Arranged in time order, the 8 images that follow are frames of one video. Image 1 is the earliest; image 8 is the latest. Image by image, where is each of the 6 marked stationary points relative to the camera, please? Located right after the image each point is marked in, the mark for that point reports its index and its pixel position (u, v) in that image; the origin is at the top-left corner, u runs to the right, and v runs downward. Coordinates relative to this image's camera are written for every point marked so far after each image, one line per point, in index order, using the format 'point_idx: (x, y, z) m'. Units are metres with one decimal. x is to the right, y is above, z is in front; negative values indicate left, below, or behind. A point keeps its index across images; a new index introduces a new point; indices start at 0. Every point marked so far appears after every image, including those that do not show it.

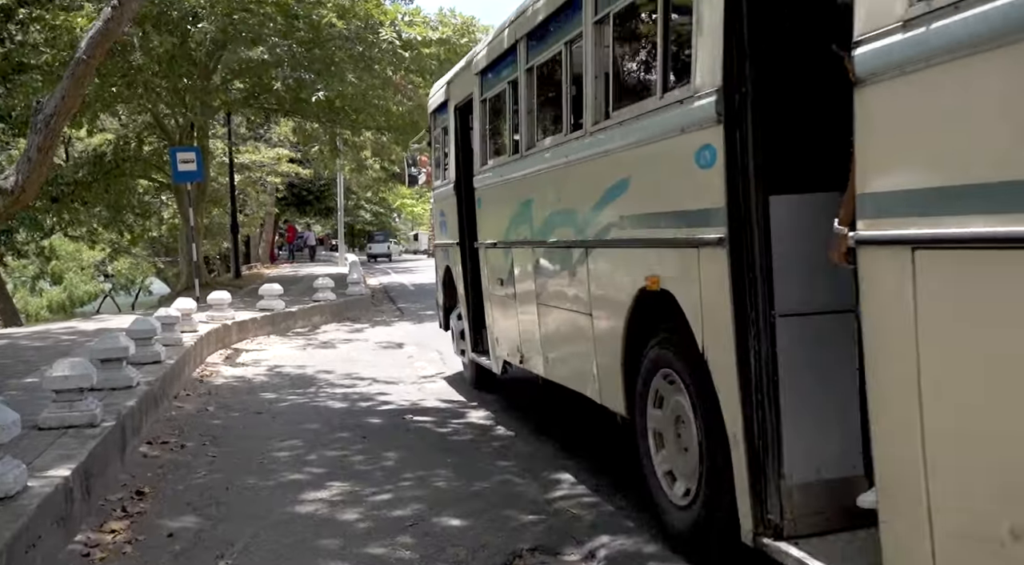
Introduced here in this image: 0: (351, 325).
0: (-1.9, -0.5, +14.2) m
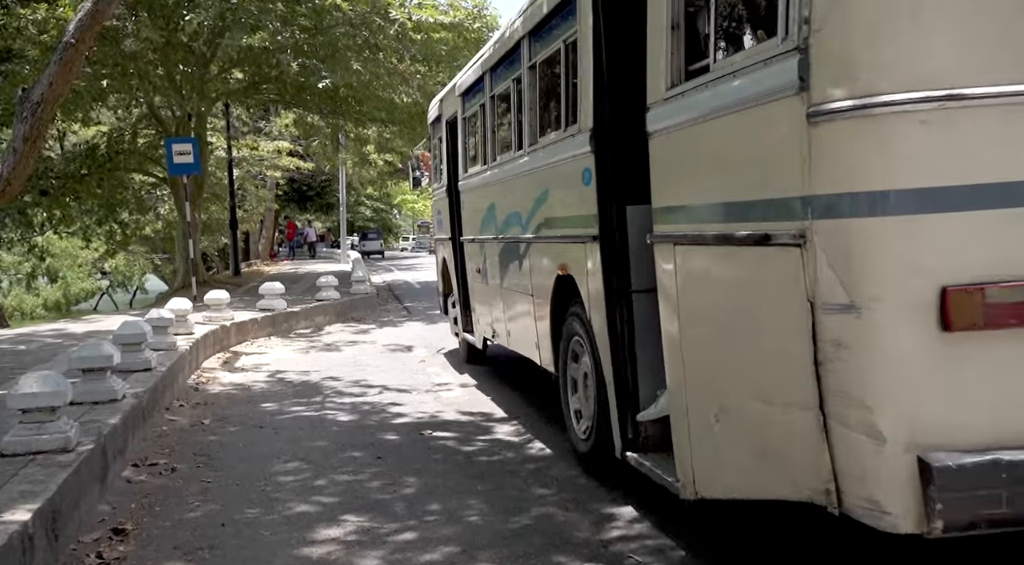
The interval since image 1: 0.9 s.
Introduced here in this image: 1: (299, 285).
0: (-1.8, -0.5, +13.5) m
1: (-3.2, 0.0, +17.4) m
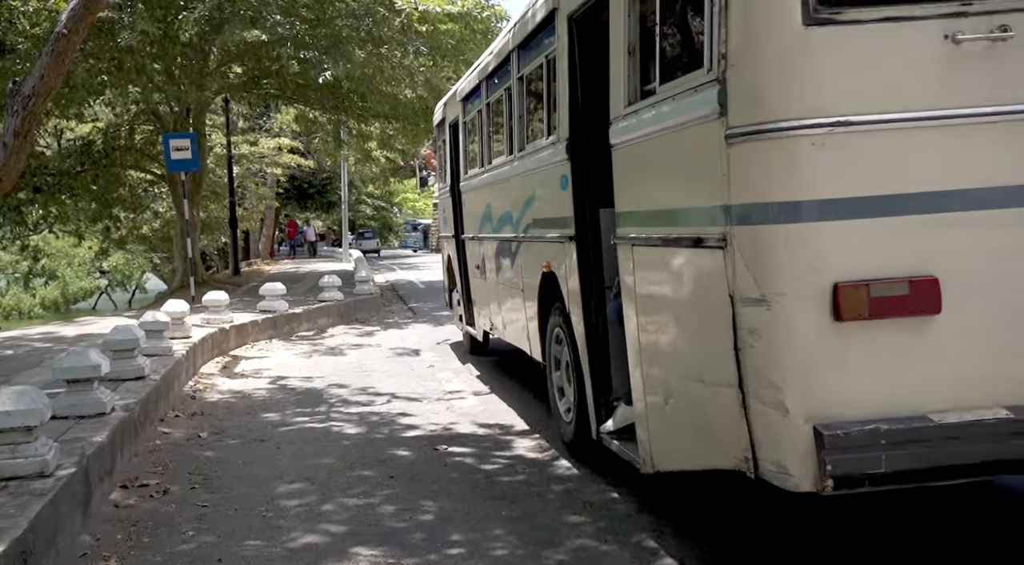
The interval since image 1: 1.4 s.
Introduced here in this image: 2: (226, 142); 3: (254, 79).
0: (-1.7, -0.5, +13.1) m
1: (-3.1, 0.0, +16.9) m
2: (-4.9, +2.4, +19.9) m
3: (-3.8, +3.0, +17.2) m
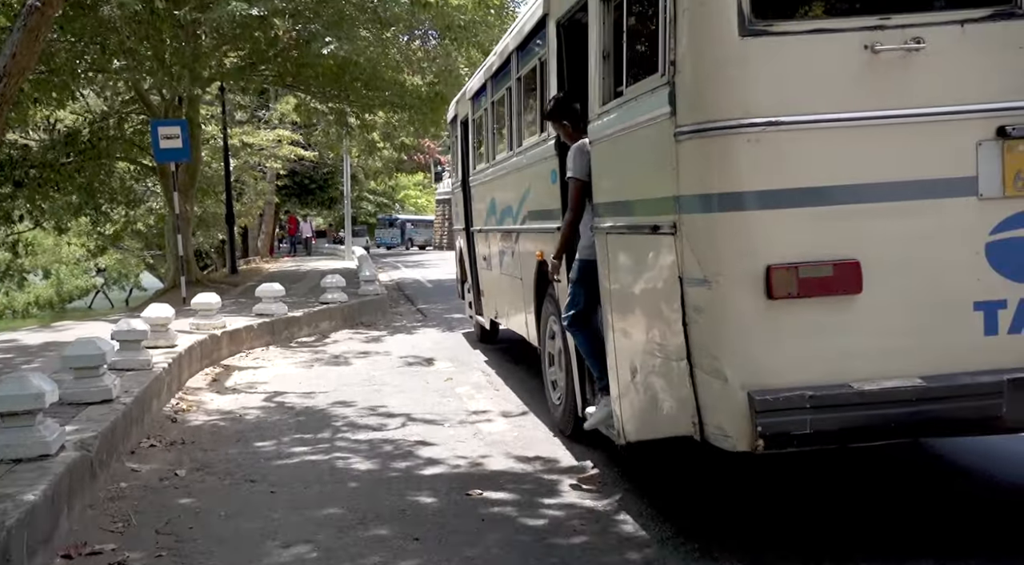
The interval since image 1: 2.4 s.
0: (-1.5, -0.5, +12.0) m
1: (-2.9, 0.0, +15.9) m
2: (-4.7, +2.4, +18.9) m
3: (-3.6, +3.0, +16.1) m
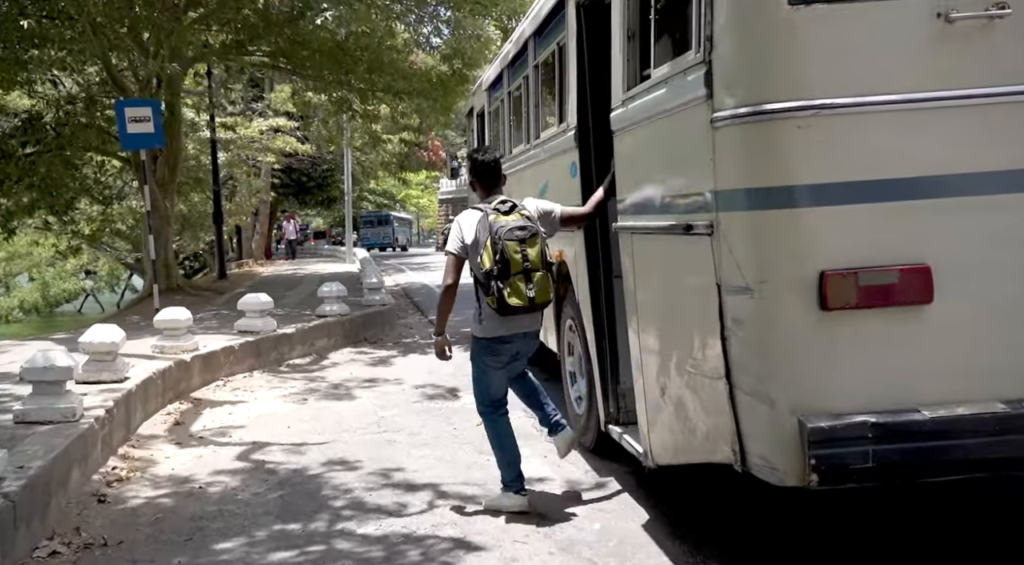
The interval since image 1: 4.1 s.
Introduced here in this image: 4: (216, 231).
0: (-1.2, -0.6, +10.2) m
1: (-2.6, -0.1, +14.1) m
2: (-4.4, +2.3, +17.1) m
3: (-3.3, +2.9, +14.3) m
4: (-4.5, +0.8, +17.8) m
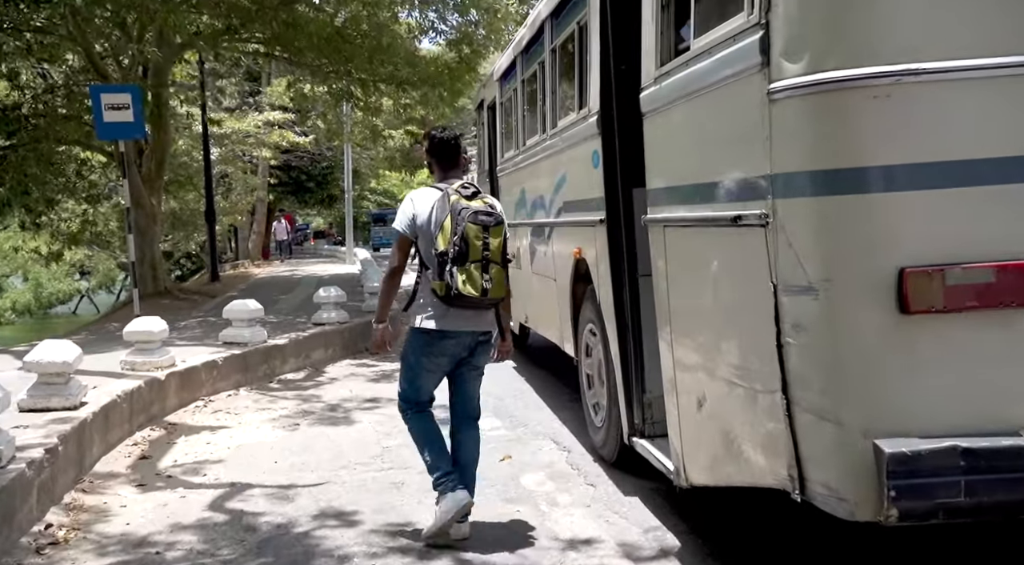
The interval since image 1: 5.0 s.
0: (-1.1, -0.6, +9.2) m
1: (-2.5, -0.1, +13.1) m
2: (-4.3, +2.3, +16.1) m
3: (-3.2, +2.9, +13.3) m
4: (-4.3, +0.8, +16.9) m
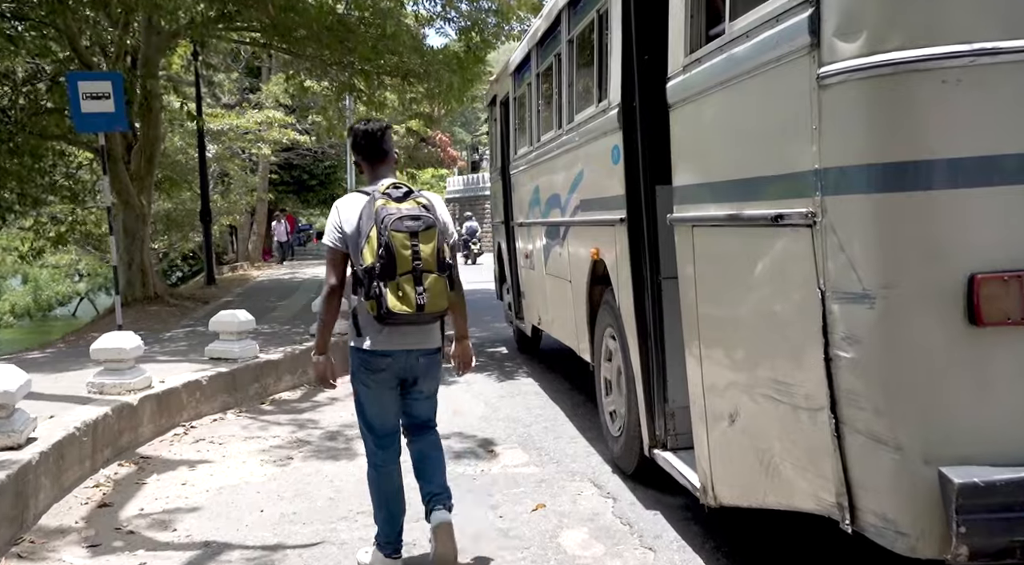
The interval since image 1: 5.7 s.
0: (-1.0, -0.7, +8.4) m
1: (-2.3, -0.2, +12.3) m
2: (-4.1, +2.2, +15.3) m
3: (-3.0, +2.8, +12.5) m
4: (-4.2, +0.7, +16.0) m
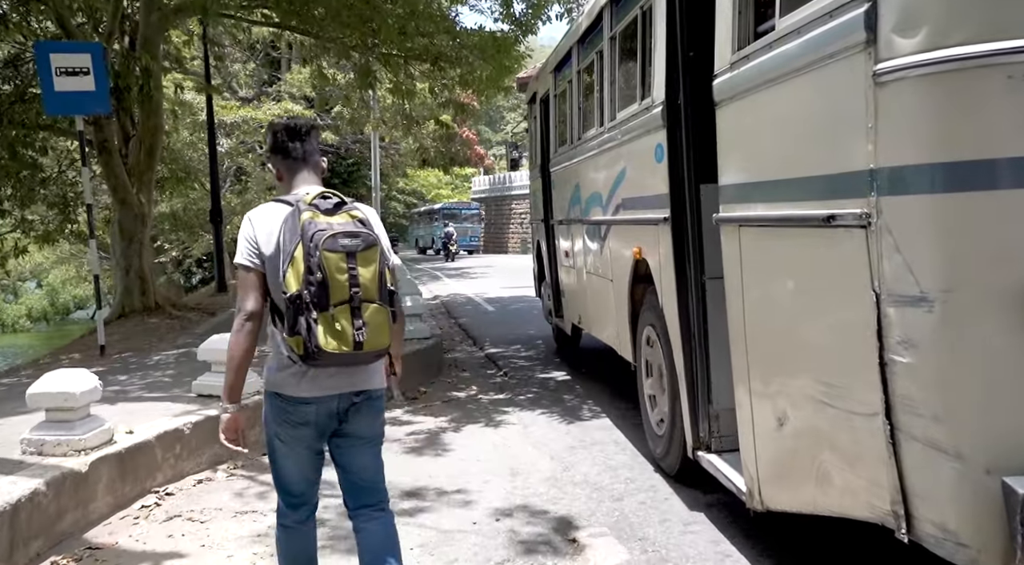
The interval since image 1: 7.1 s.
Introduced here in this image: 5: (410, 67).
0: (-0.6, -0.7, +6.9) m
1: (-1.9, -0.3, +10.9) m
2: (-3.6, +2.2, +13.9) m
3: (-2.6, +2.8, +11.1) m
4: (-3.7, +0.7, +14.6) m
5: (-1.1, +2.4, +13.0) m
